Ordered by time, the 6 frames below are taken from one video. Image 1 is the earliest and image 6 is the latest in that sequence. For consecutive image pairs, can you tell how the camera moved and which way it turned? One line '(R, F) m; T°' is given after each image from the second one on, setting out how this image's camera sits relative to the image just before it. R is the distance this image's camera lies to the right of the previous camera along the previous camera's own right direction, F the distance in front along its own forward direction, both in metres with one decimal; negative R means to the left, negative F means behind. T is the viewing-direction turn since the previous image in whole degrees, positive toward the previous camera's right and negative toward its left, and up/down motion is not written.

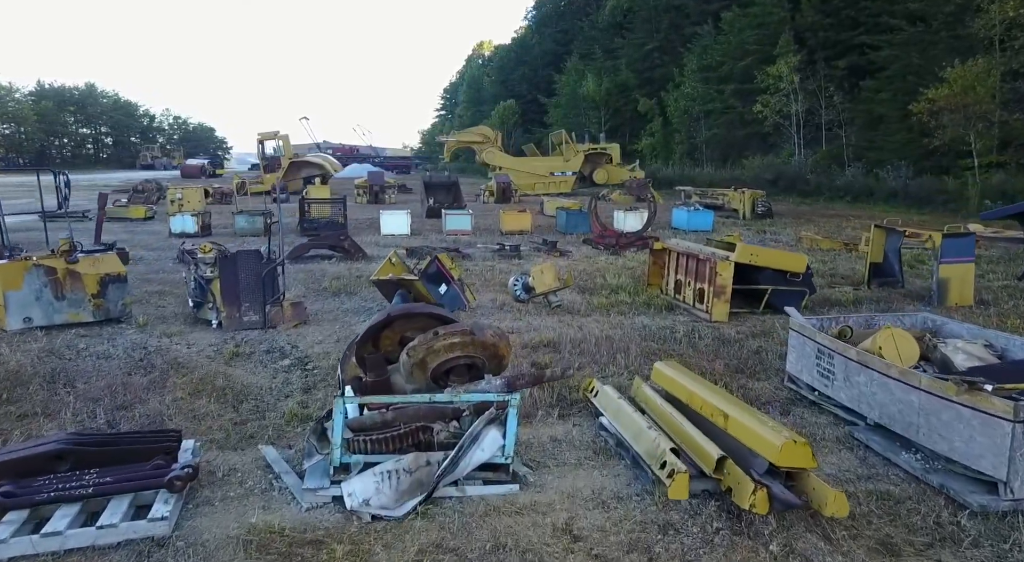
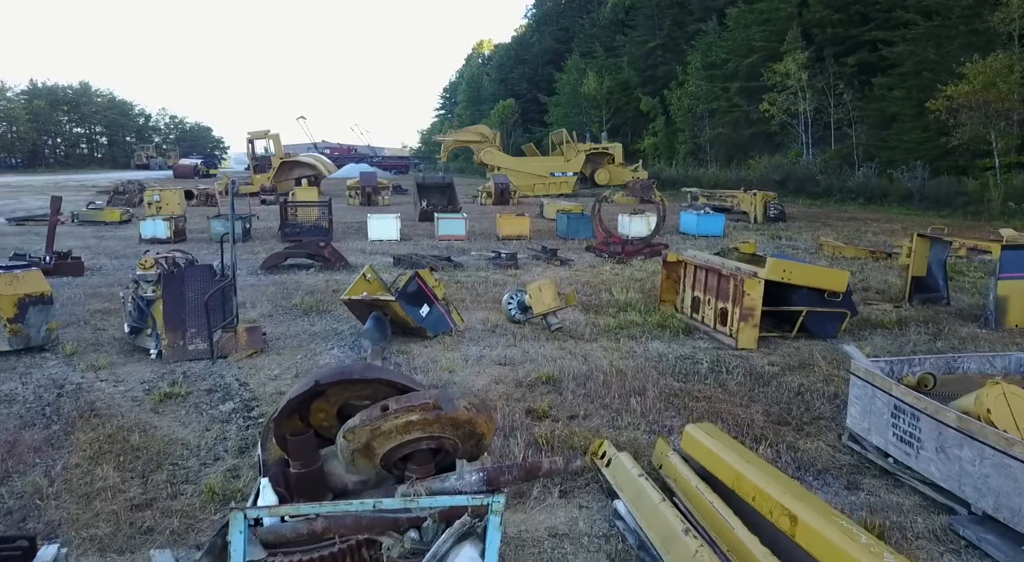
(+0.1, +1.1) m; 0°
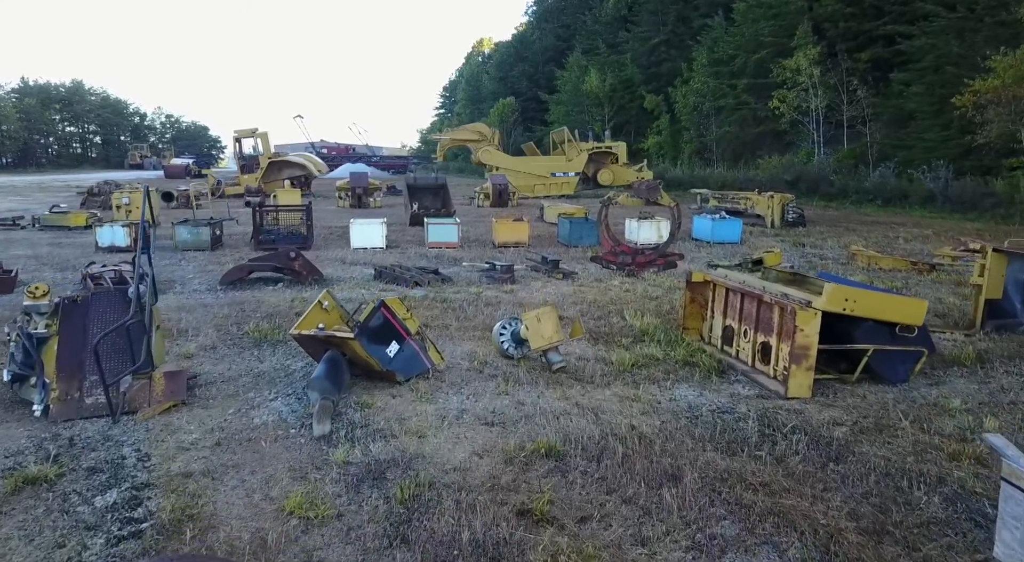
(+0.1, +1.4) m; 0°
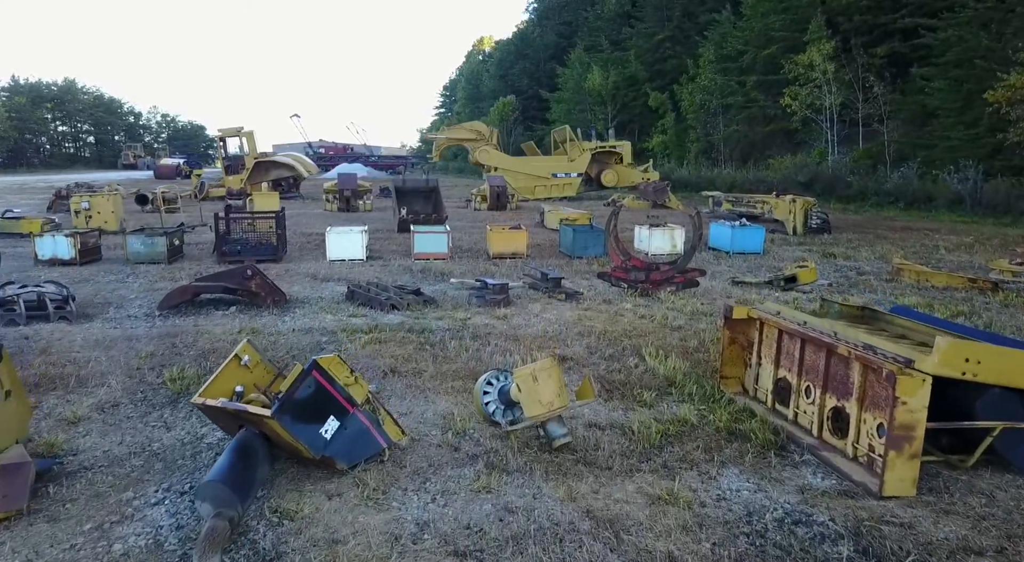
(+0.1, +1.5) m; 0°
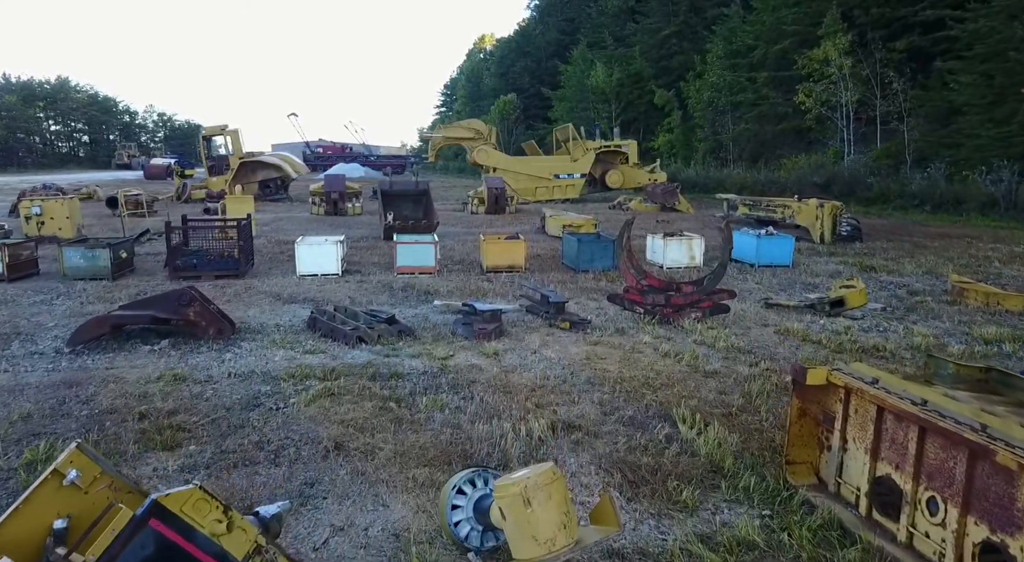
(+0.1, +1.5) m; 0°
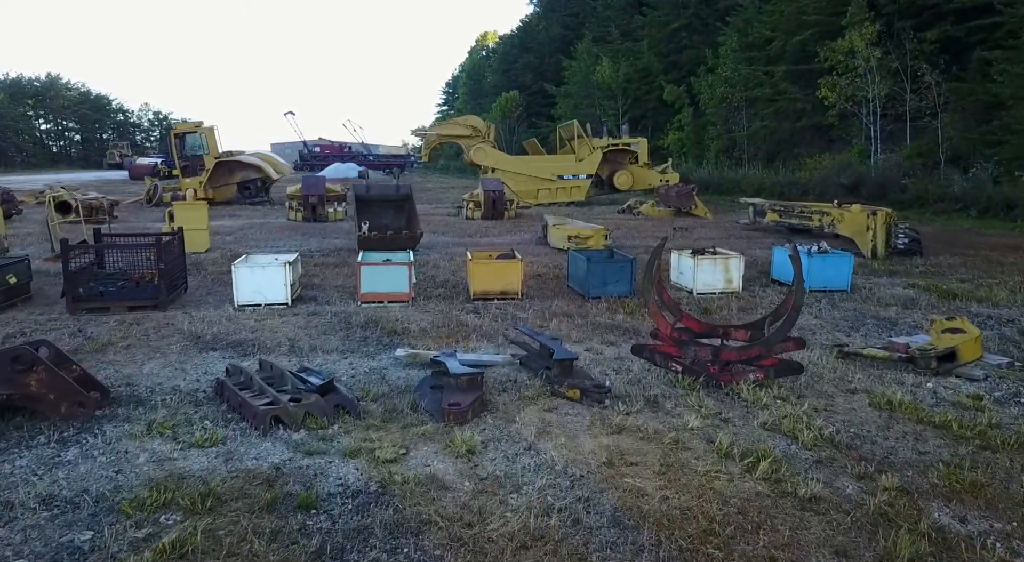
(+0.1, +2.2) m; 0°
